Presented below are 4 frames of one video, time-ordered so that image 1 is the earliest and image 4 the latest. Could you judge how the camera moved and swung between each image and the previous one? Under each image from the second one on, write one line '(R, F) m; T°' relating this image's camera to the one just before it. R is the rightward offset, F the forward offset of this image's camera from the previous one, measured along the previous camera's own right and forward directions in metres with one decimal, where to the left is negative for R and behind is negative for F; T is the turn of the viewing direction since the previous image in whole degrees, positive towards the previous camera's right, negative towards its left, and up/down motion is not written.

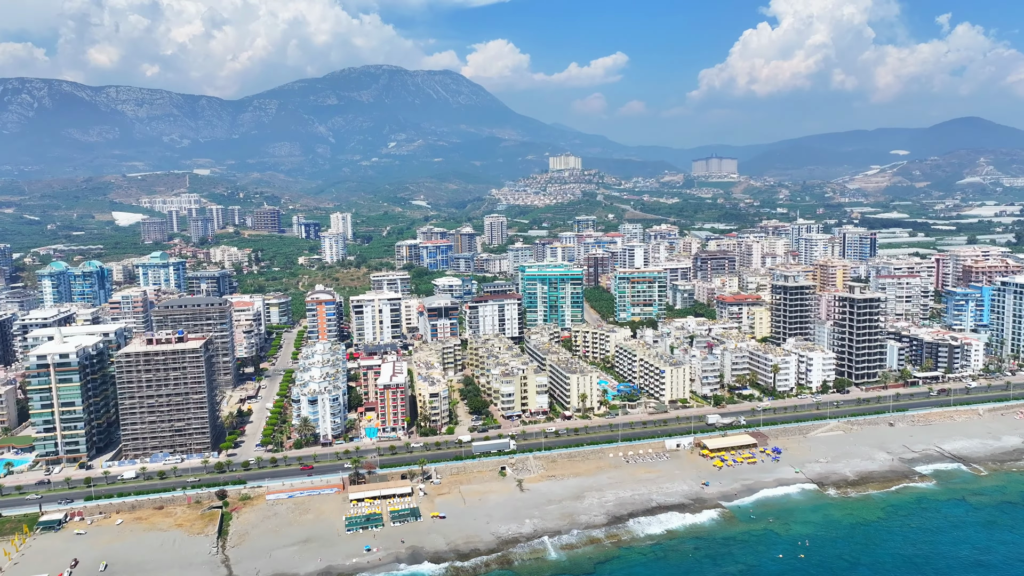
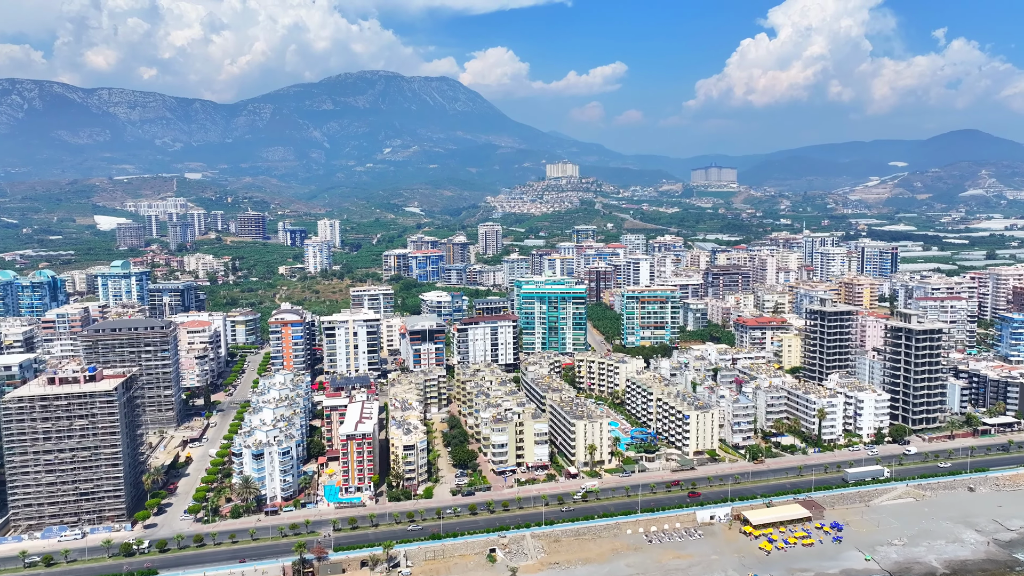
(+0.1, +15.6) m; 0°
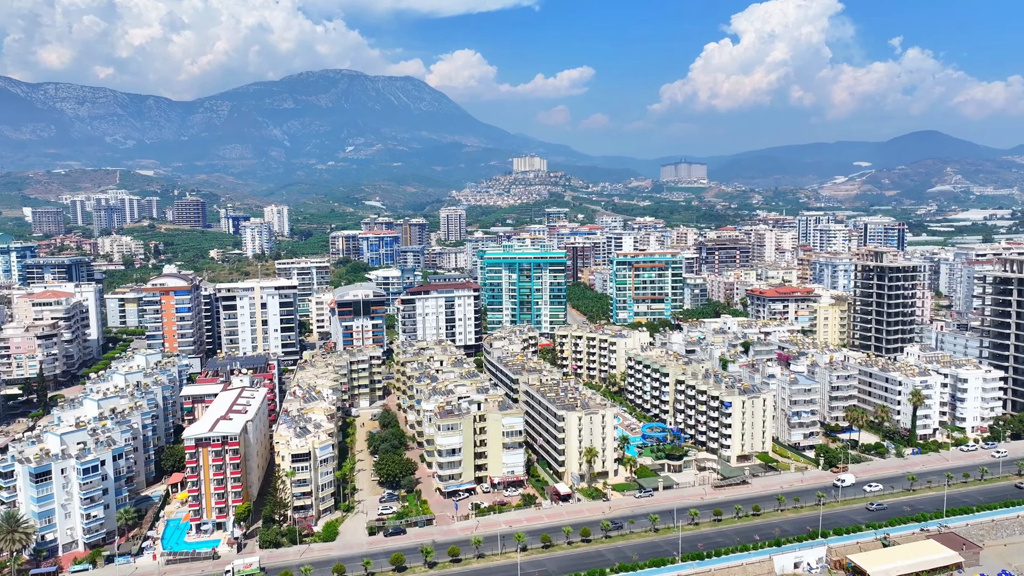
(+0.8, +25.5) m; +3°
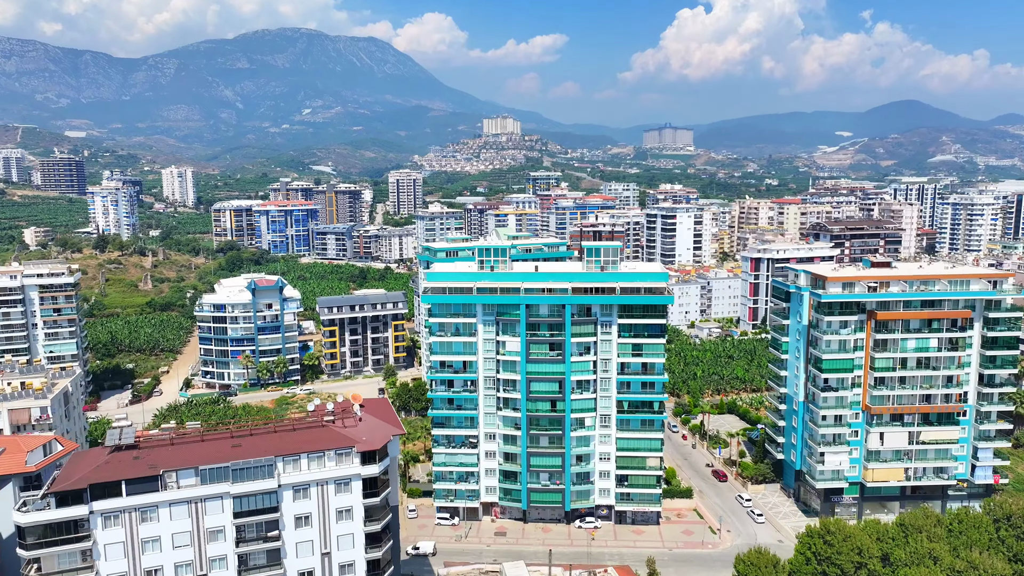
(-1.3, +67.9) m; +3°
